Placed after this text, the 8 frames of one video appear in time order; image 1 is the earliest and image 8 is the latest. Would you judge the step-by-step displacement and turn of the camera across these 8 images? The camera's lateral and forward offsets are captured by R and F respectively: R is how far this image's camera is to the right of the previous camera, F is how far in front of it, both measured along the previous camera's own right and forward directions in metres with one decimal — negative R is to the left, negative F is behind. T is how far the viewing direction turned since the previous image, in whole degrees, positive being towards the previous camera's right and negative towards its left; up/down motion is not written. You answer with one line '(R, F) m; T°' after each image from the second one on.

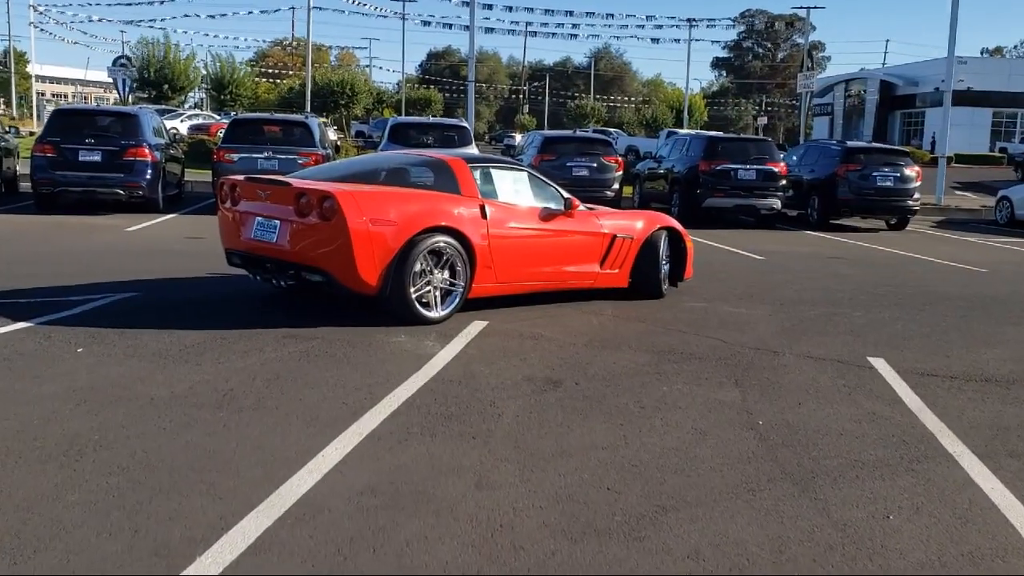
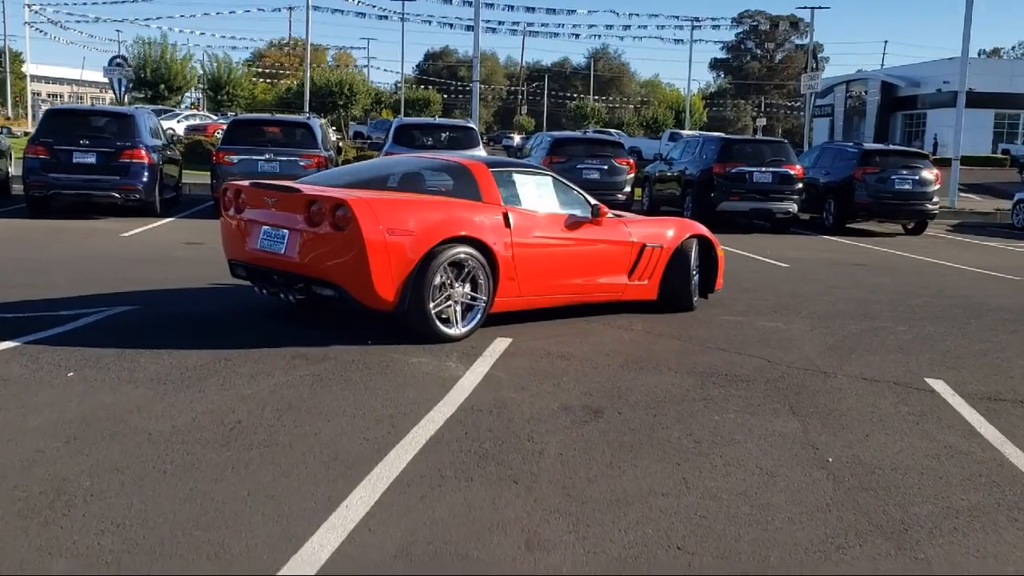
(-0.2, +0.6) m; 0°
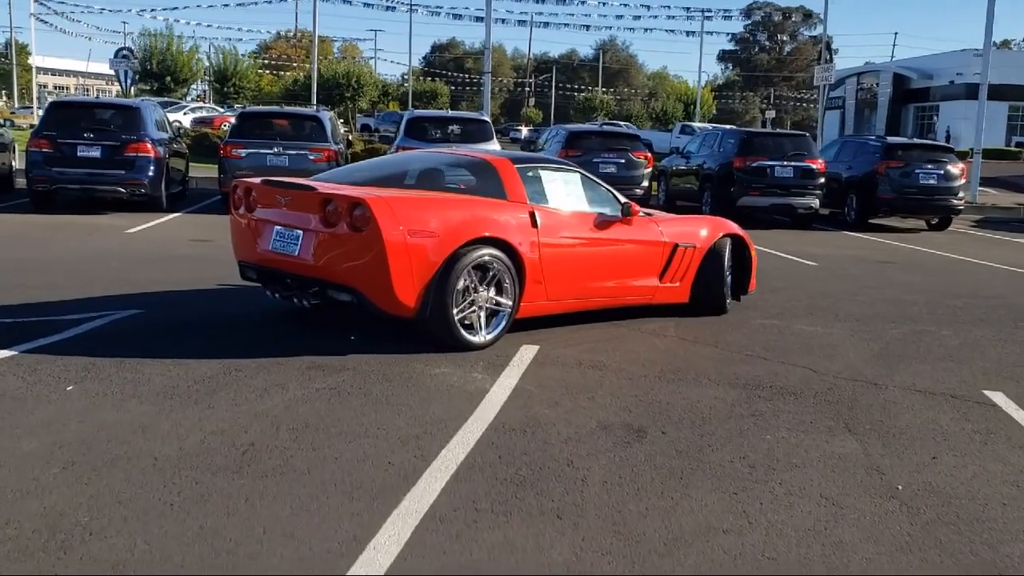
(-0.2, +0.5) m; 0°
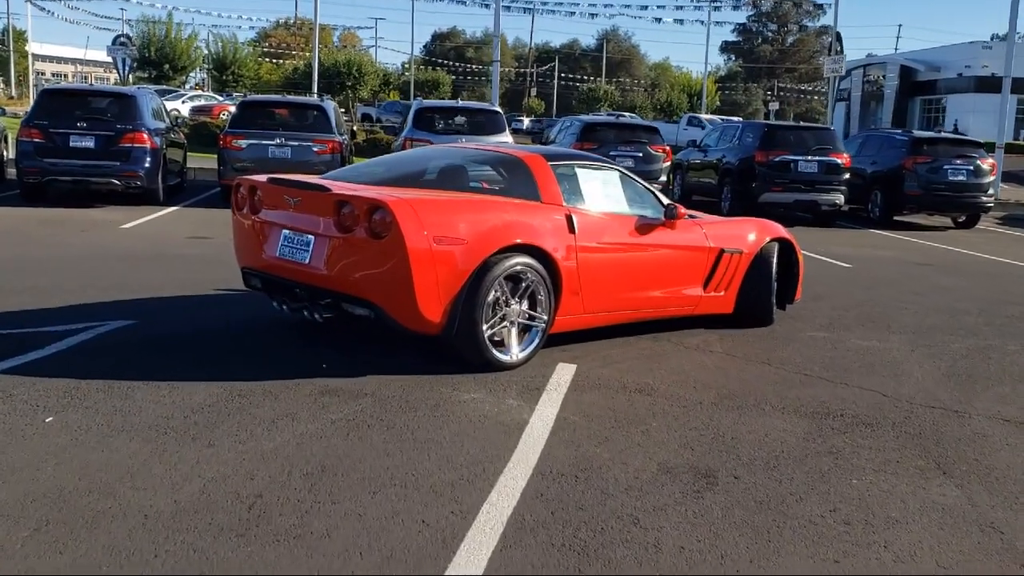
(-0.2, +0.8) m; 0°
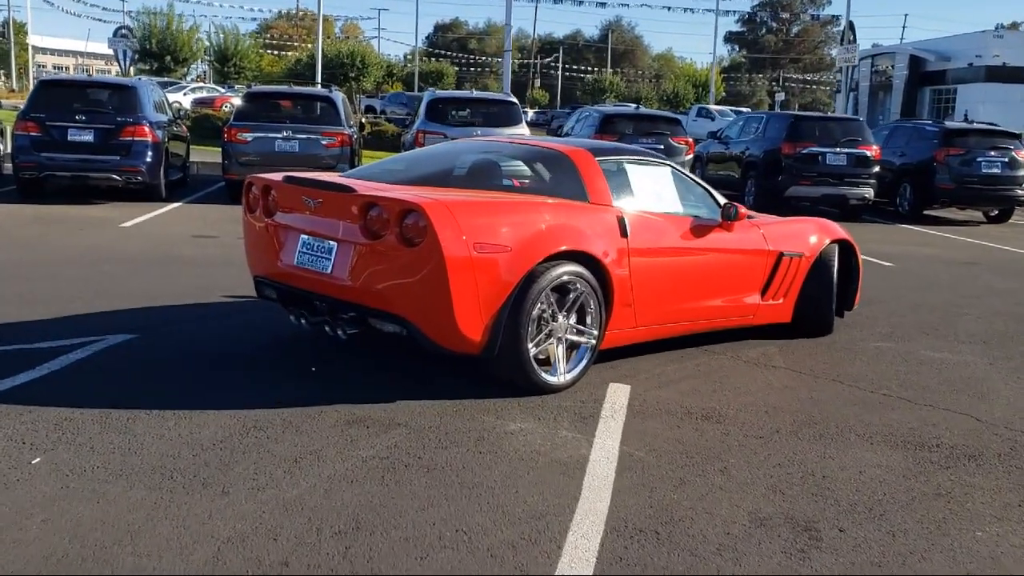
(-0.3, +0.7) m; 0°
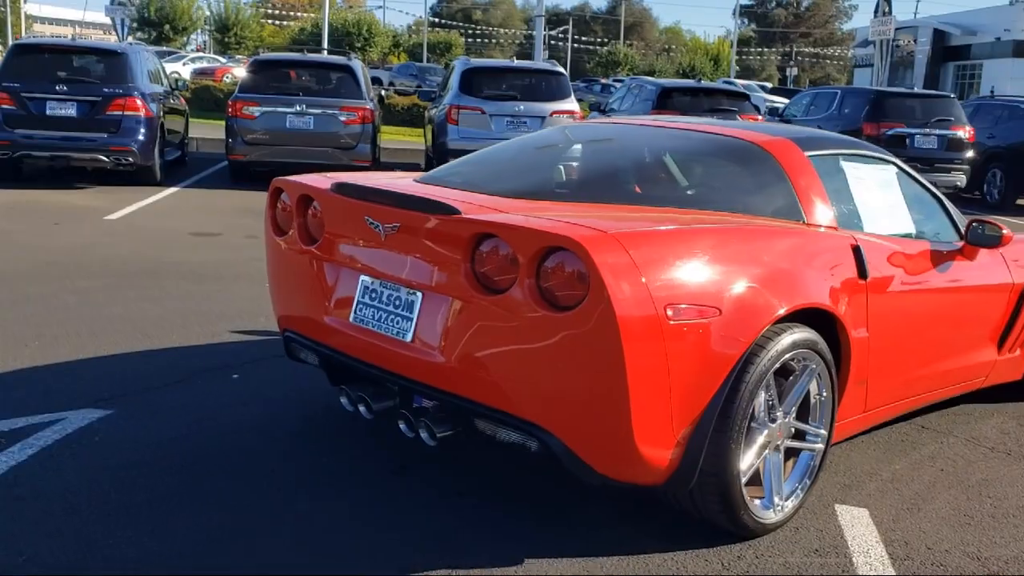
(-0.7, +2.1) m; 0°
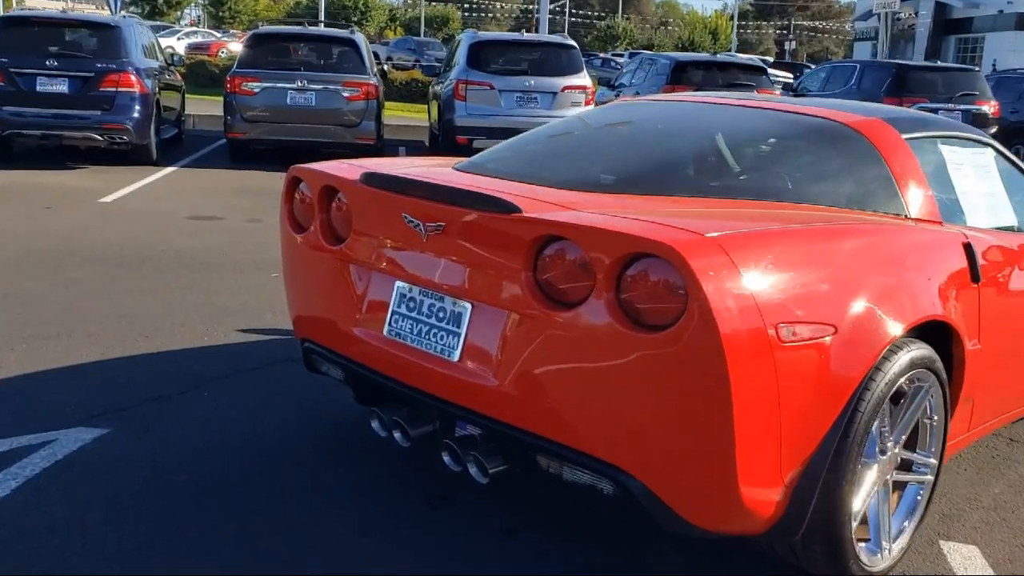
(-0.2, +0.5) m; 0°
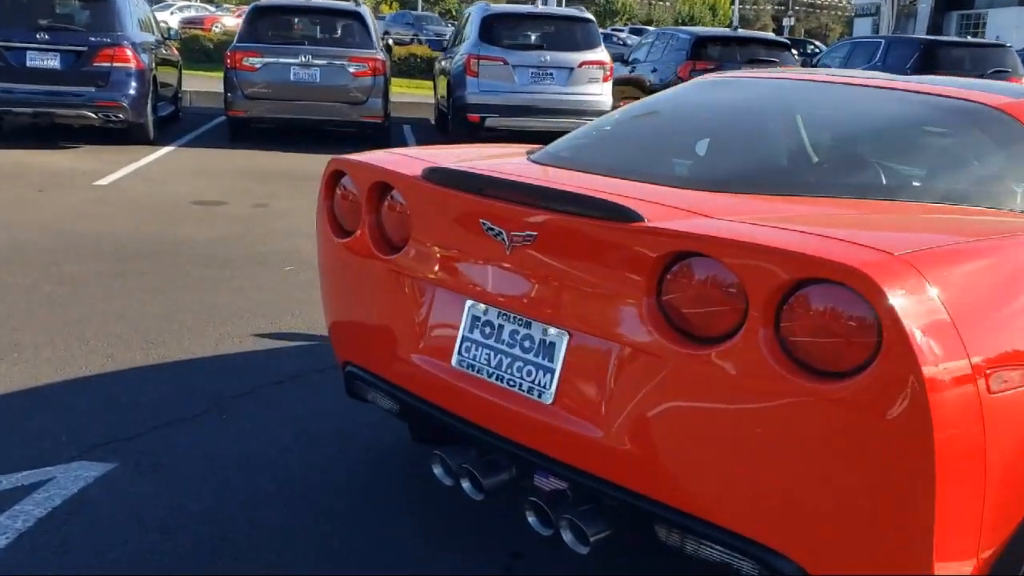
(-0.3, +0.6) m; 0°
